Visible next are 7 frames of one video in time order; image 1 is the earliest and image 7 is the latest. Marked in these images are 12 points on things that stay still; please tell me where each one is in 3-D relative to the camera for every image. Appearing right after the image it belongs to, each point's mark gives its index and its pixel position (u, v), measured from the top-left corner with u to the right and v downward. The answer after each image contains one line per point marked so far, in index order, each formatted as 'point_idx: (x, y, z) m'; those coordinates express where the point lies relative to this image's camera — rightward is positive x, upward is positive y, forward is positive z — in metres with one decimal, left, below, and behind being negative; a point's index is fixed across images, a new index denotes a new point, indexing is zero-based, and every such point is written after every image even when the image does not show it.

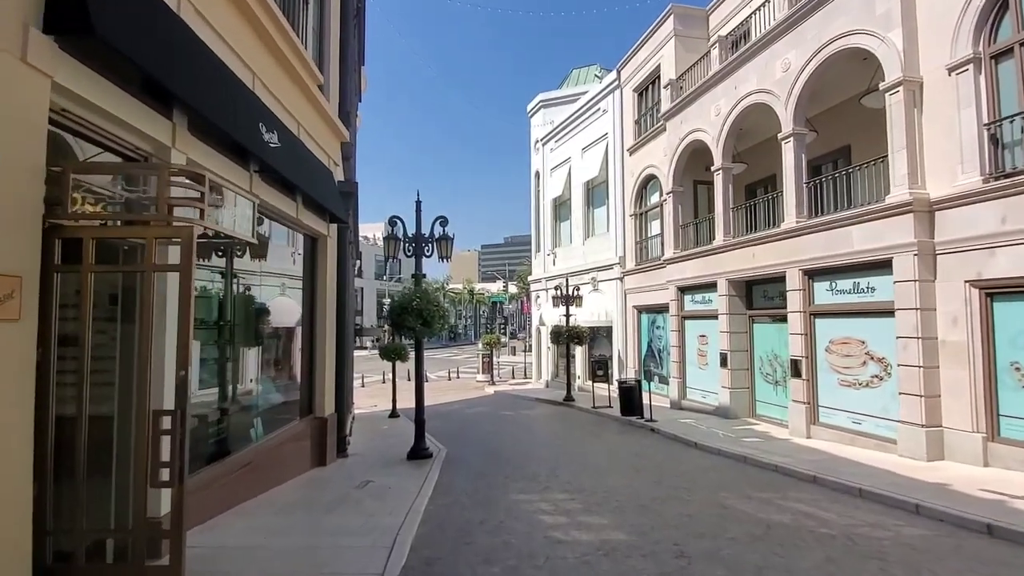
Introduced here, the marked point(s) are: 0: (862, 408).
0: (+7.0, -2.4, +10.4) m
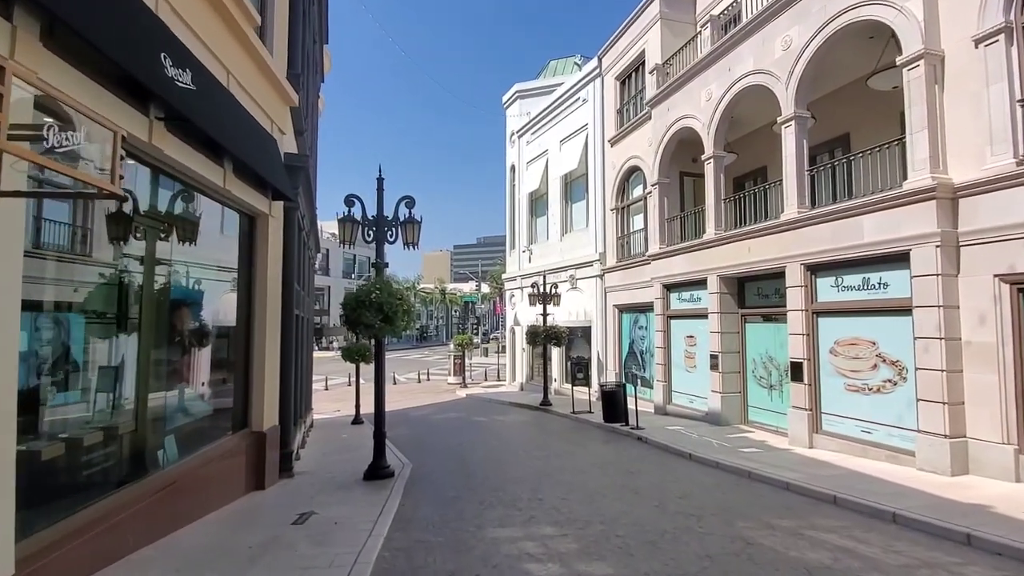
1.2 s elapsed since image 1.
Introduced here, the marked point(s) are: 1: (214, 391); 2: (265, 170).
0: (+6.6, -2.3, +9.5) m
1: (-4.2, -1.5, +7.3) m
2: (-3.5, +1.7, +7.4) m
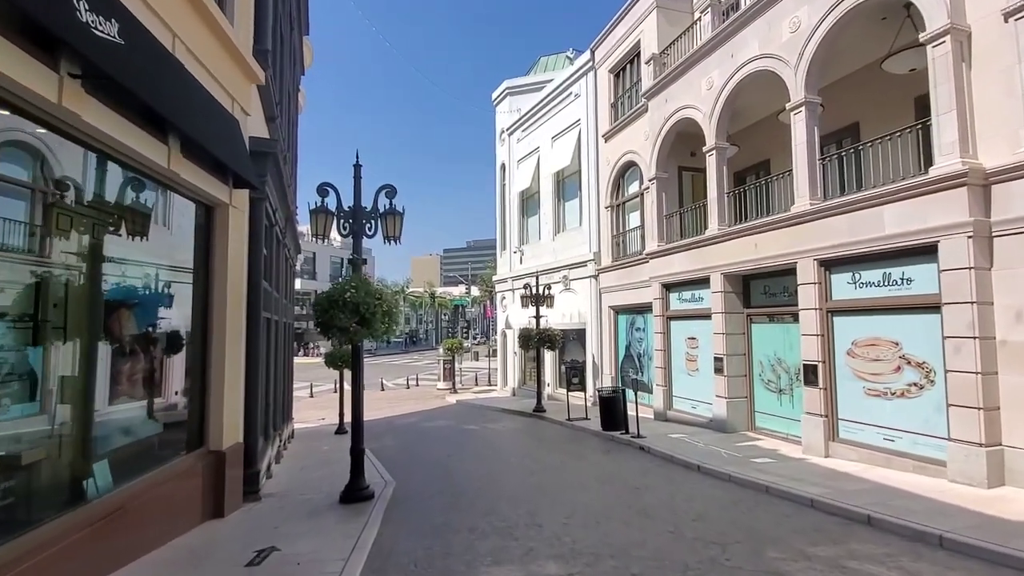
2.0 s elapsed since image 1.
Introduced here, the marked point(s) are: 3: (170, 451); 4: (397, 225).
0: (+6.5, -2.3, +8.8) m
1: (-4.2, -1.4, +6.3) m
2: (-3.6, +1.7, +6.5) m
3: (-4.2, -2.0, +6.4) m
4: (-1.7, +1.0, +7.9) m
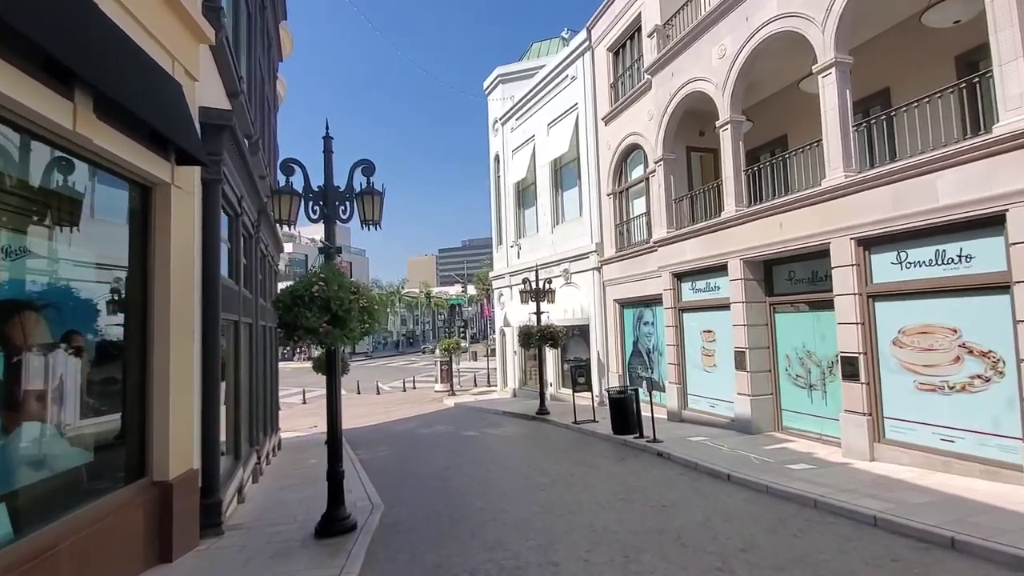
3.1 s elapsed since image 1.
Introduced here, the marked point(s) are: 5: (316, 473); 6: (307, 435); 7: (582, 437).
0: (+6.5, -1.9, +7.7) m
1: (-4.2, -1.4, +5.2) m
2: (-3.6, +1.7, +5.3) m
3: (-4.1, -2.0, +5.2) m
4: (-1.8, +1.0, +6.7) m
5: (-4.2, -4.0, +11.2) m
6: (-7.5, -5.4, +19.0) m
7: (+1.7, -3.7, +12.8) m
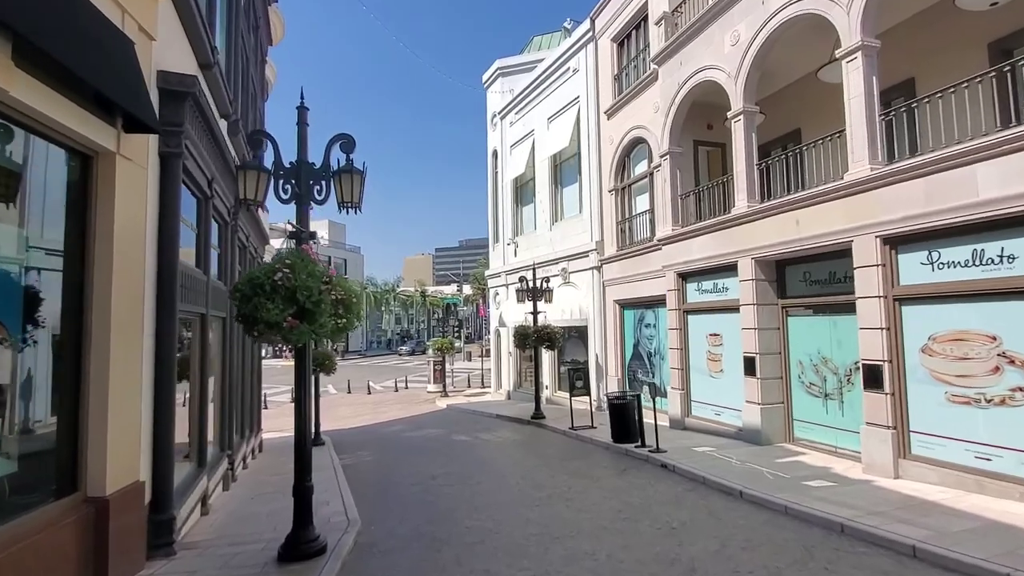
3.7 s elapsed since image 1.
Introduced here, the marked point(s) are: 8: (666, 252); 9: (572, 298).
0: (+6.4, -2.0, +7.0) m
1: (-4.2, -1.3, +4.4) m
2: (-3.6, +1.9, +4.5) m
3: (-4.2, -1.8, +4.4) m
4: (-1.8, +1.1, +5.9) m
5: (-4.4, -3.8, +10.4) m
6: (-7.7, -5.2, +18.2) m
7: (+1.6, -3.6, +12.0) m
8: (+4.0, +0.9, +13.4) m
9: (+2.2, -0.4, +18.8) m
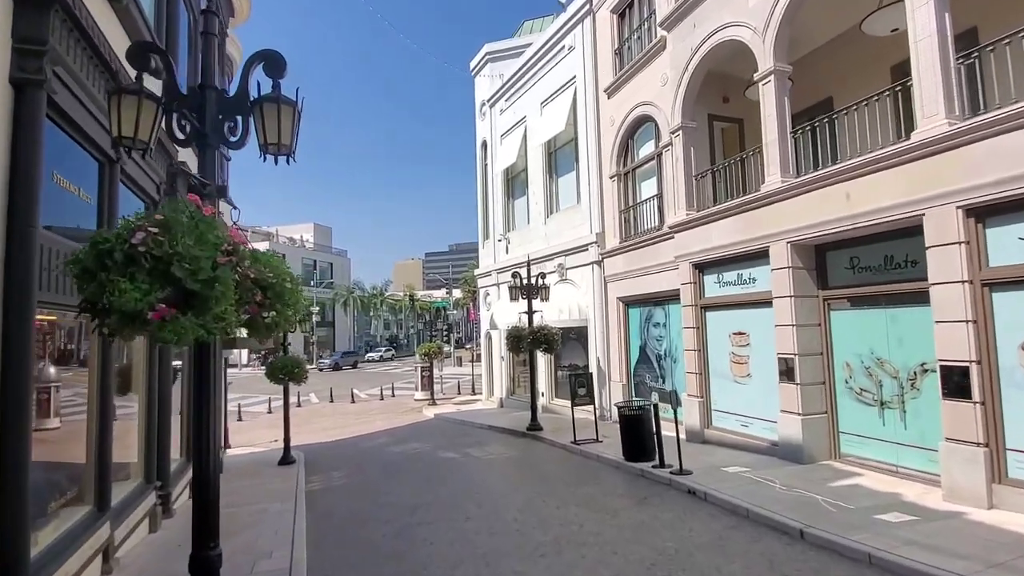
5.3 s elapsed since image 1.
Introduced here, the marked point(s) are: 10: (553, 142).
0: (+6.4, -1.8, +5.4) m
1: (-4.2, -1.1, +2.6) m
2: (-3.7, +2.1, +2.8) m
3: (-4.2, -1.6, +2.6) m
4: (-1.8, +1.3, +4.2) m
5: (-4.5, -3.7, +8.6) m
6: (-7.9, -5.2, +16.3) m
7: (+1.5, -3.5, +10.3) m
8: (+3.8, +1.1, +11.8) m
9: (+1.9, -0.3, +17.1) m
10: (+1.5, +5.3, +18.9) m
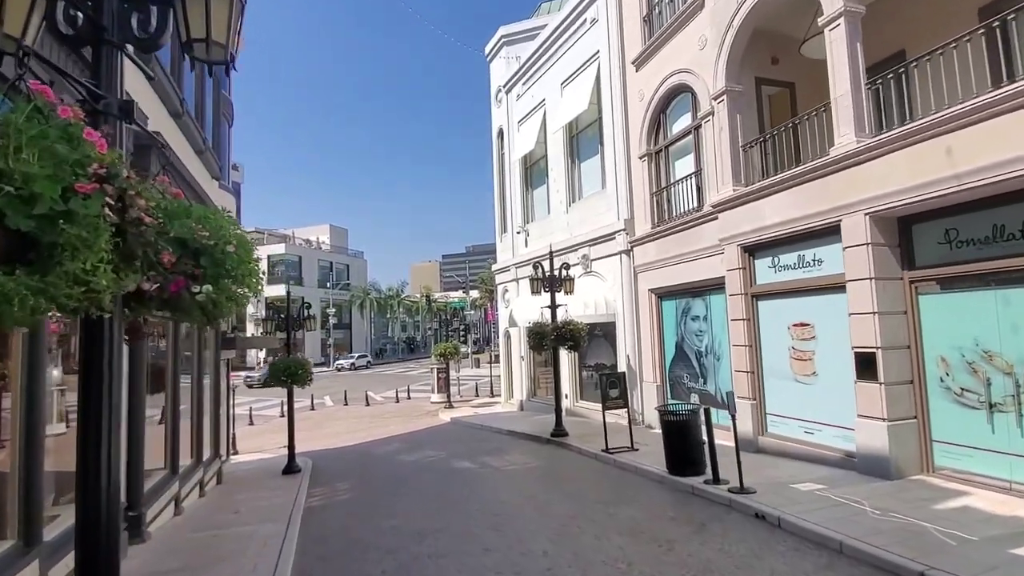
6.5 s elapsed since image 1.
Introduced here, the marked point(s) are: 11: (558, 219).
0: (+6.7, -1.4, +3.8) m
1: (-4.1, -0.9, +1.4) m
2: (-3.5, +2.3, +1.6) m
3: (-4.0, -1.5, +1.5) m
4: (-1.7, +1.5, +3.0) m
5: (-4.1, -3.6, +7.5) m
6: (-7.3, -5.0, +15.2) m
7: (+1.9, -3.2, +8.9) m
8: (+4.2, +1.4, +10.3) m
9: (+2.5, 0.0, +15.7) m
10: (+2.1, +5.5, +17.5) m
11: (+1.6, +2.4, +18.0) m
